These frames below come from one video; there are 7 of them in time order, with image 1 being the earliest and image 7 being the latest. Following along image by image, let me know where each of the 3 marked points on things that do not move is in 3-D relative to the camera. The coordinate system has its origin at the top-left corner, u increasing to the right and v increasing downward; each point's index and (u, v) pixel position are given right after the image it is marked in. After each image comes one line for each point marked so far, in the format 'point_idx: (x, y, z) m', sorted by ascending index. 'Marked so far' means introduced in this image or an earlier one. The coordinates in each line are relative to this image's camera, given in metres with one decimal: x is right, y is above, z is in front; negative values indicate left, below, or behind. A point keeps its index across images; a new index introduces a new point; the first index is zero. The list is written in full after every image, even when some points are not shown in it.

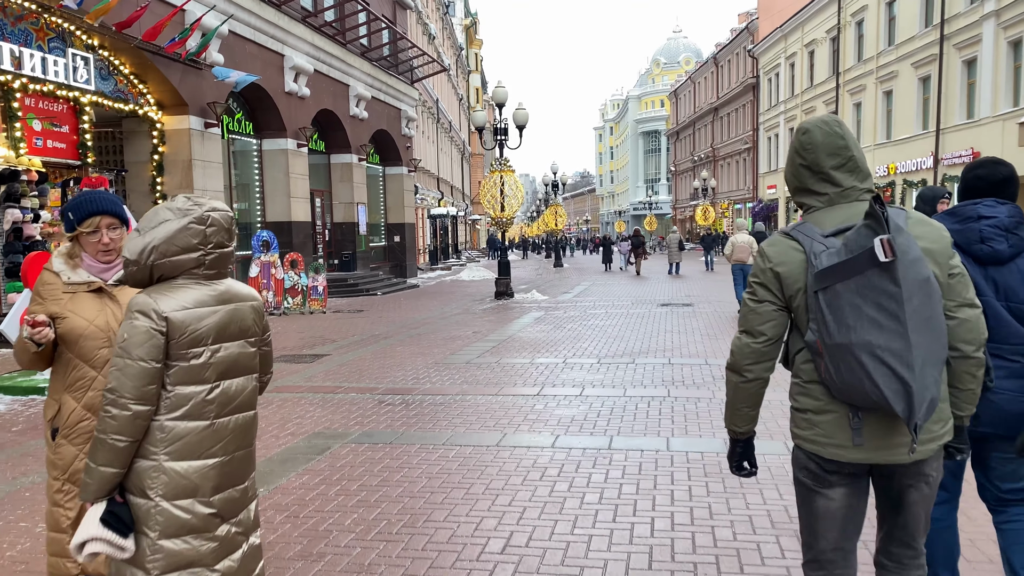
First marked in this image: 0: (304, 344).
0: (-3.1, -0.8, +12.0) m
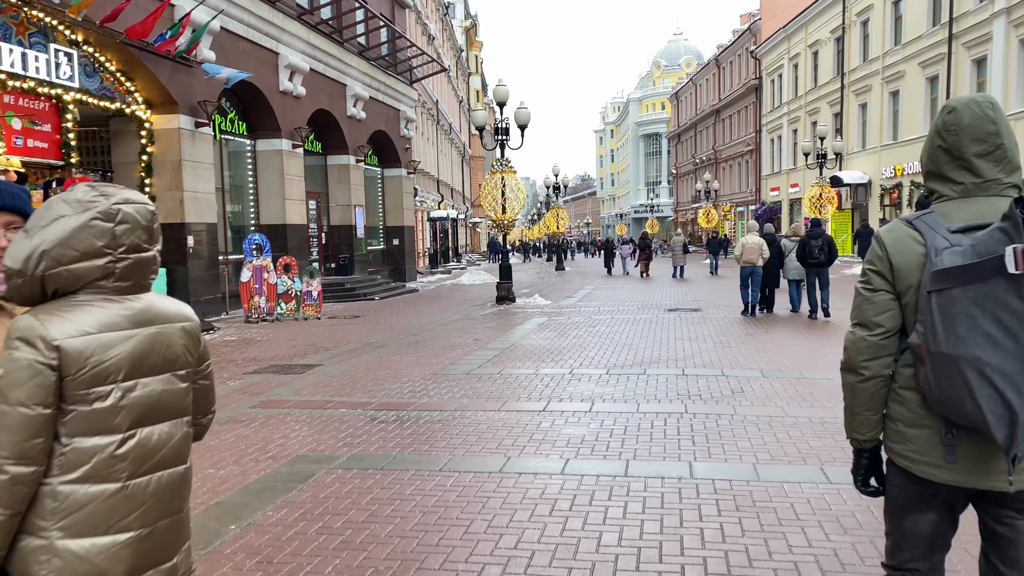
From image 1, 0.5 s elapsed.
0: (-3.0, -0.9, +11.4) m
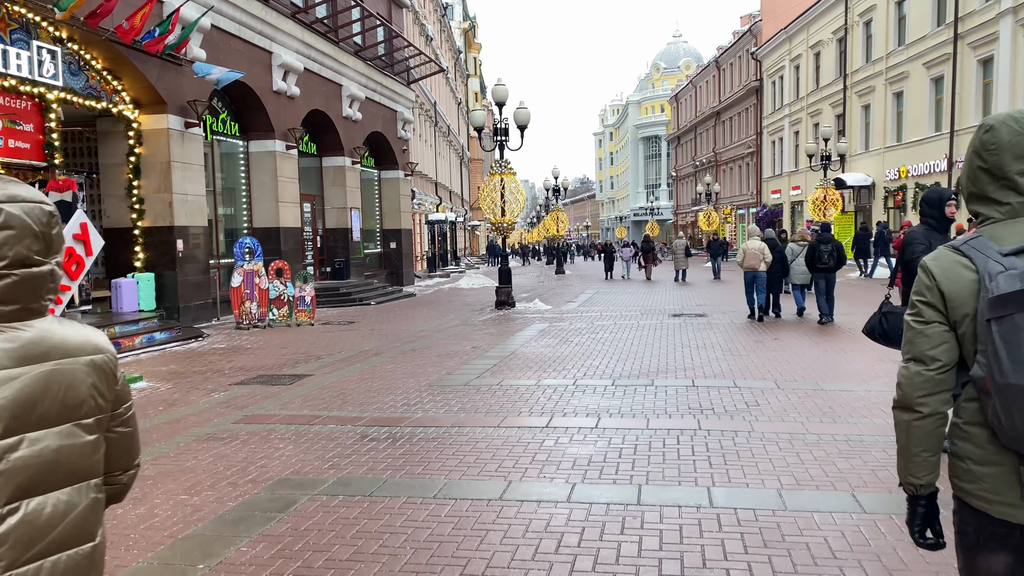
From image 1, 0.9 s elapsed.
0: (-3.0, -1.0, +10.9) m
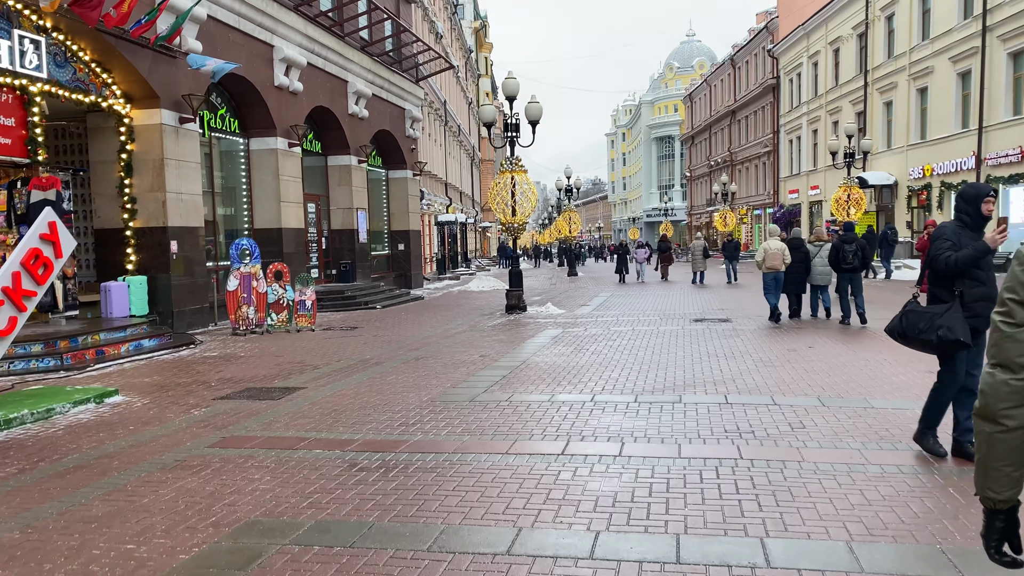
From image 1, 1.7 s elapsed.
0: (-2.9, -1.0, +10.1) m
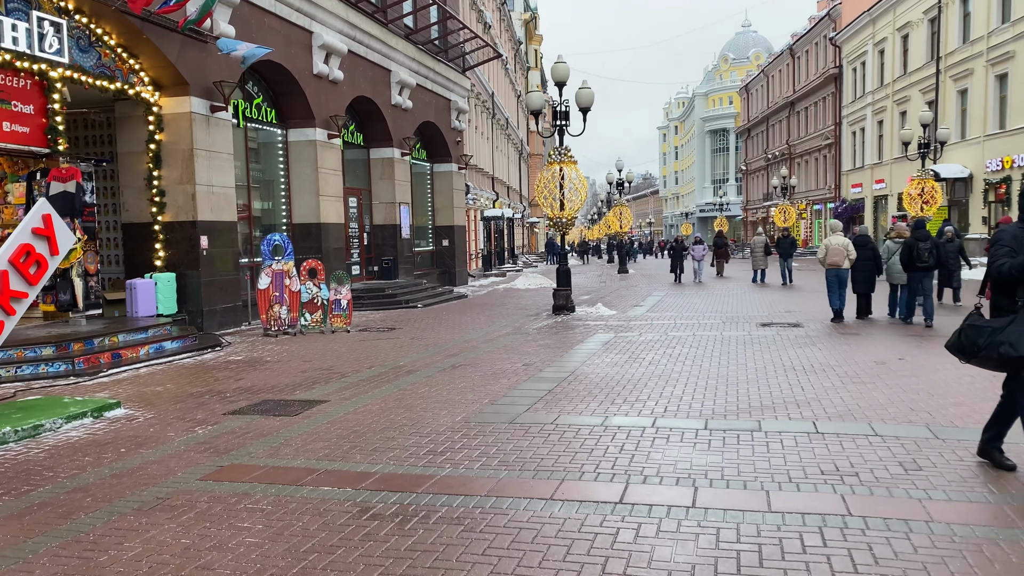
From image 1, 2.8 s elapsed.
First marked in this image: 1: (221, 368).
0: (-2.4, -1.0, +9.2) m
1: (-3.6, -1.0, +10.2) m
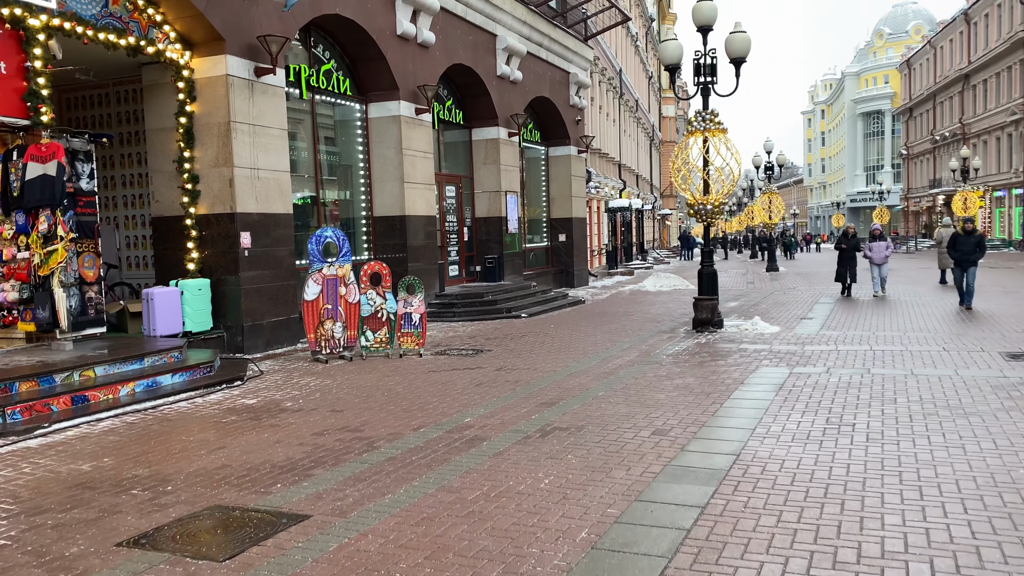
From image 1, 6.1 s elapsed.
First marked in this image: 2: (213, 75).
0: (-1.5, -1.2, +5.9) m
1: (-2.6, -1.2, +7.1) m
2: (-4.0, +2.8, +10.8) m
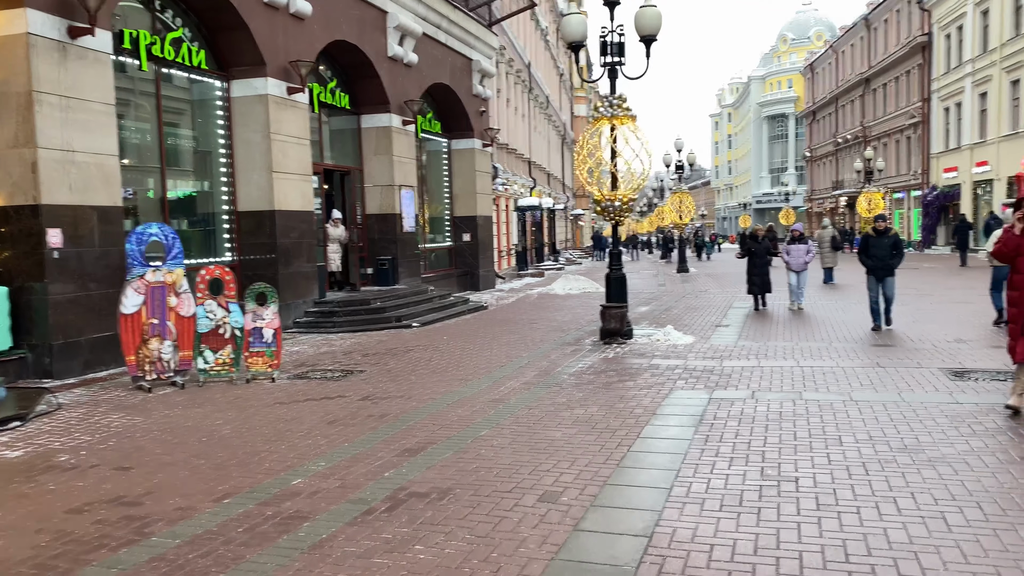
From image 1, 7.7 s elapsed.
0: (-2.4, -1.3, +4.0) m
1: (-3.6, -1.3, +5.1) m
2: (-5.3, +2.7, +8.7) m
